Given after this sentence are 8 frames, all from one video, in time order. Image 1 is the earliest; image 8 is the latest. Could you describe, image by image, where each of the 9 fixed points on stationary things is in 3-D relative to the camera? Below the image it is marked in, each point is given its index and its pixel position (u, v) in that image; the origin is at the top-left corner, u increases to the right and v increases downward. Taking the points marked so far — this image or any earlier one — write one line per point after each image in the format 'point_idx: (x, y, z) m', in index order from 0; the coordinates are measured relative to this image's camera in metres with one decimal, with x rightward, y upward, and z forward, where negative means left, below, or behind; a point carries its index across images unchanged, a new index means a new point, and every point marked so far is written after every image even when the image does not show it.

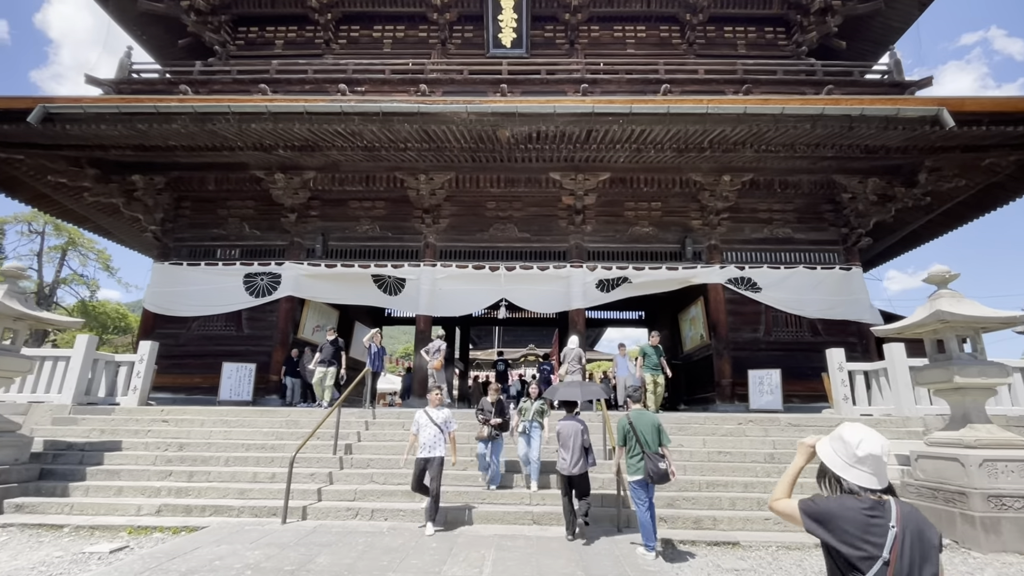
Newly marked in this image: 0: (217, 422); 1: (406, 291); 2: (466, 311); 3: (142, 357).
0: (-4.0, -1.8, +6.8) m
1: (-2.2, -0.1, +10.7) m
2: (-0.9, -0.5, +10.6) m
3: (-5.8, -1.1, +7.9) m
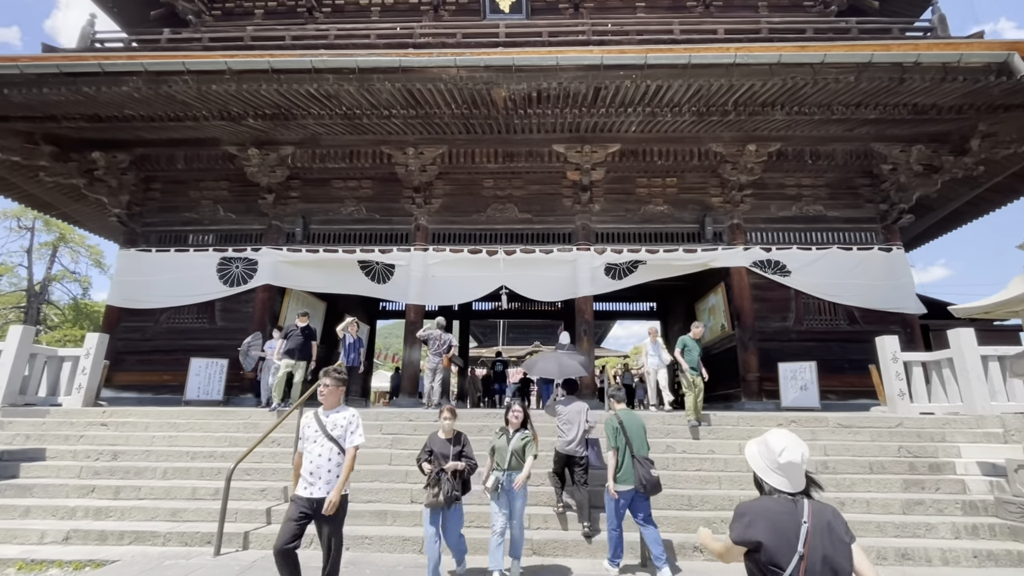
0: (-4.0, -1.6, +5.8) m
1: (-2.2, +0.2, +9.7) m
2: (-0.9, -0.2, +9.5) m
3: (-5.8, -0.9, +6.9) m
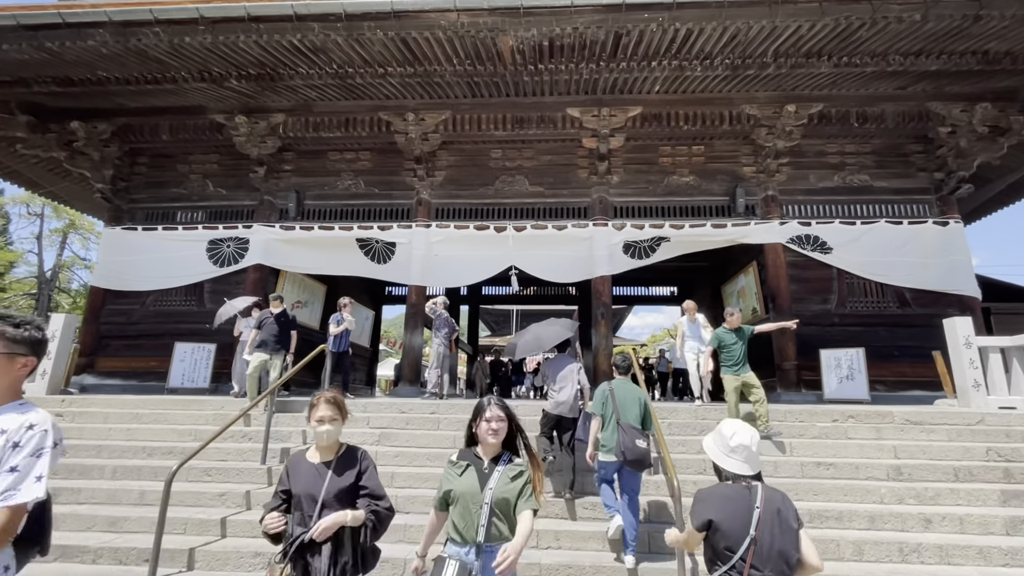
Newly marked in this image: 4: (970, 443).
0: (-4.0, -1.3, +5.2) m
1: (-2.0, +0.5, +8.9) m
2: (-0.8, +0.1, +8.7) m
3: (-5.7, -0.6, +6.3) m
4: (+4.2, -1.4, +4.6) m
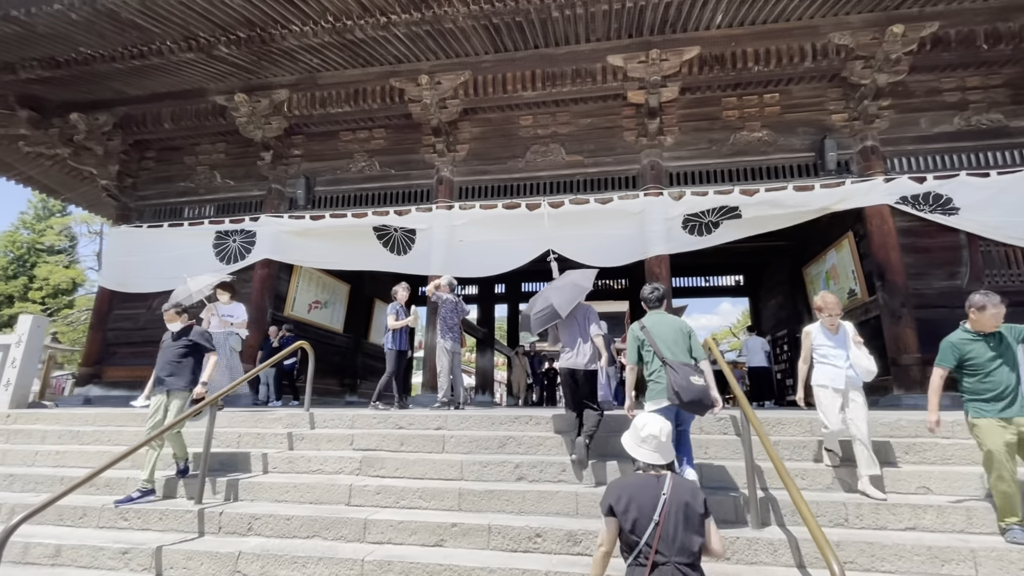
0: (-3.7, -1.2, +4.2) m
1: (-1.5, +0.7, +7.8) m
2: (-0.2, +0.3, +7.5) m
3: (-5.4, -0.5, +5.4) m
4: (+4.4, -1.0, +2.8) m
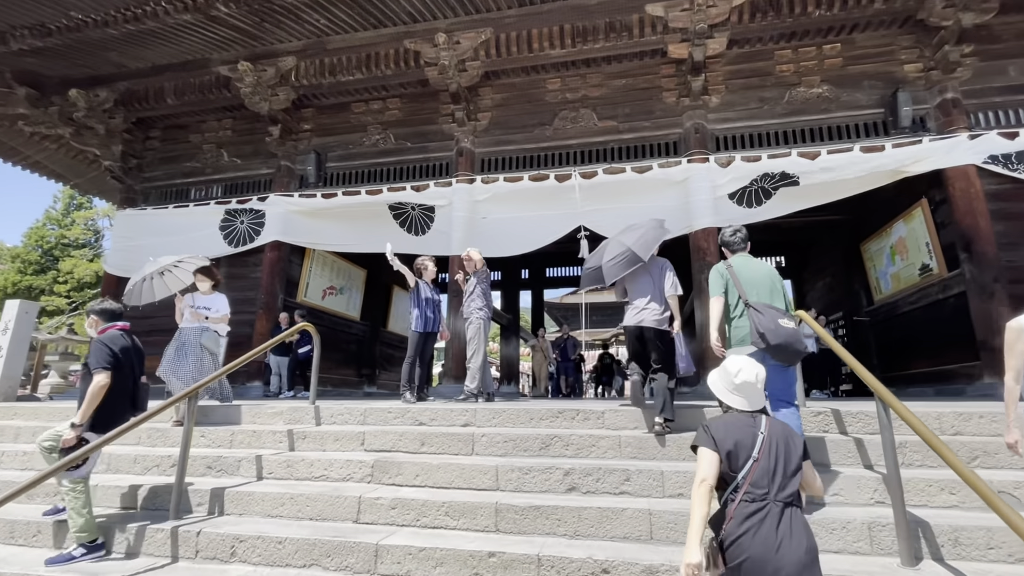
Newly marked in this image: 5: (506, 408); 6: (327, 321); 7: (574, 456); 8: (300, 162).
0: (-3.4, -1.1, +3.7) m
1: (-1.1, +0.9, +7.1) m
2: (+0.2, +0.6, +6.8) m
3: (-5.0, -0.4, +5.0) m
4: (+4.6, -0.8, +2.0) m
5: (0.0, -0.8, +3.5) m
6: (-3.2, -0.6, +8.6) m
7: (+0.4, -1.1, +3.2) m
8: (-3.4, +2.0, +8.0) m
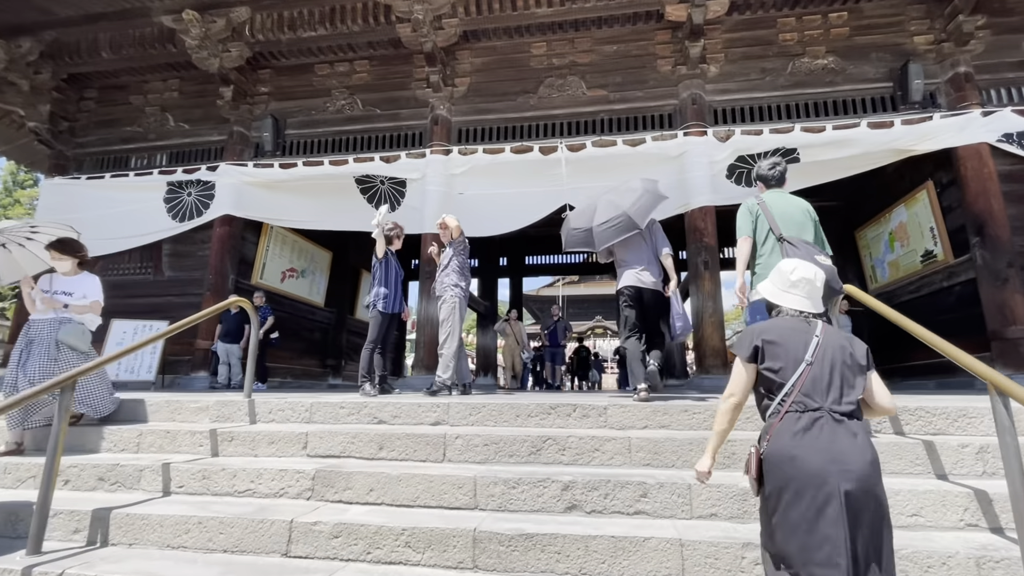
0: (-3.5, -0.8, +2.9) m
1: (-1.4, +1.2, +6.4) m
2: (-0.1, +0.8, +6.2) m
3: (-5.2, -0.1, +4.1) m
4: (+4.6, -0.7, +1.7) m
5: (-0.2, -0.7, +2.9) m
6: (-3.5, -0.3, +7.8) m
7: (+0.3, -0.9, +2.6) m
8: (-3.7, +2.3, +7.2) m
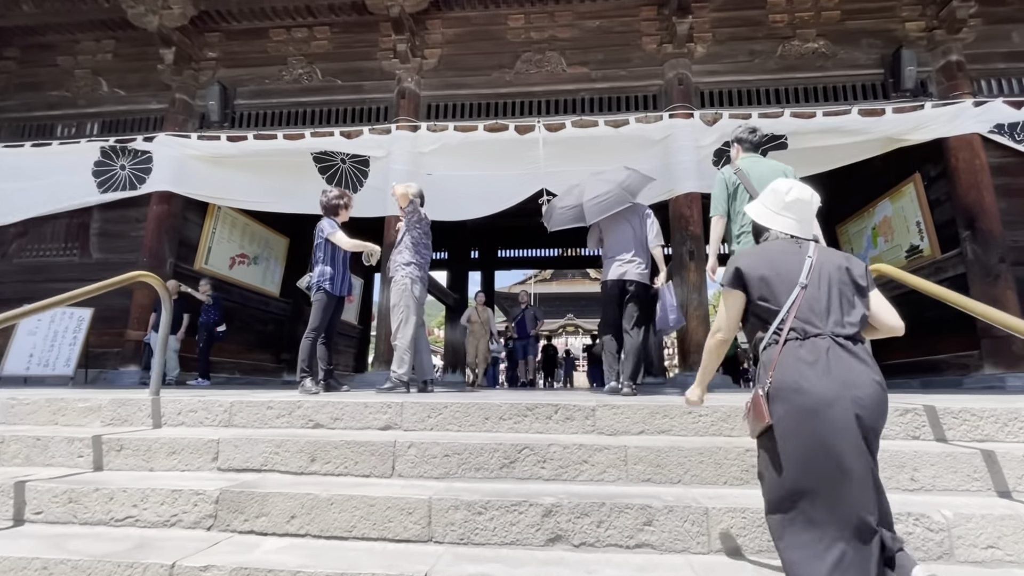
0: (-3.7, -0.7, +2.2) m
1: (-1.7, +1.3, +5.9) m
2: (-0.4, +0.9, +5.7) m
3: (-5.4, +0.1, +3.3) m
4: (+4.5, -0.7, +1.4) m
5: (-0.3, -0.6, +2.5) m
6: (-3.9, -0.1, +7.1) m
7: (+0.2, -0.8, +2.1) m
8: (-4.0, +2.5, +6.5) m
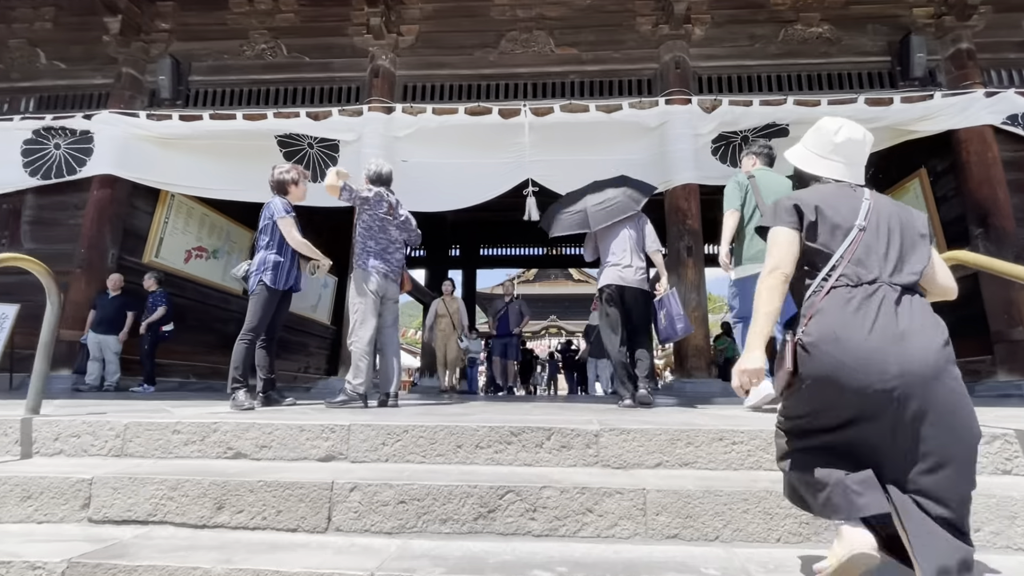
0: (-3.8, -0.6, +1.6) m
1: (-1.9, +1.3, +5.4) m
2: (-0.6, +0.9, +5.2) m
3: (-5.5, +0.2, +2.7) m
4: (+4.4, -0.7, +1.1) m
5: (-0.4, -0.5, +2.0) m
6: (-4.2, 0.0, +6.5) m
7: (+0.1, -0.8, +1.7) m
8: (-4.2, +2.5, +5.9) m
